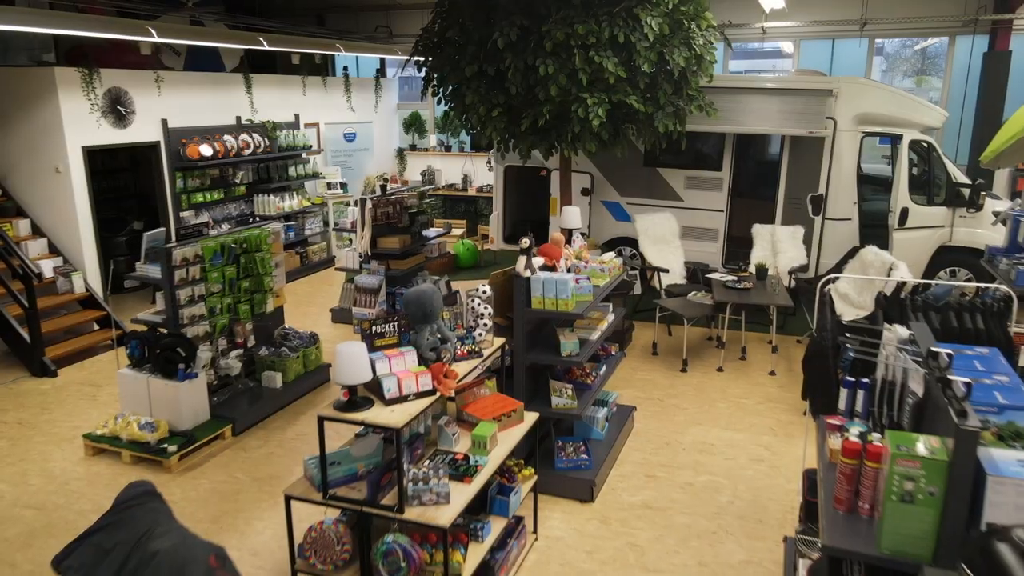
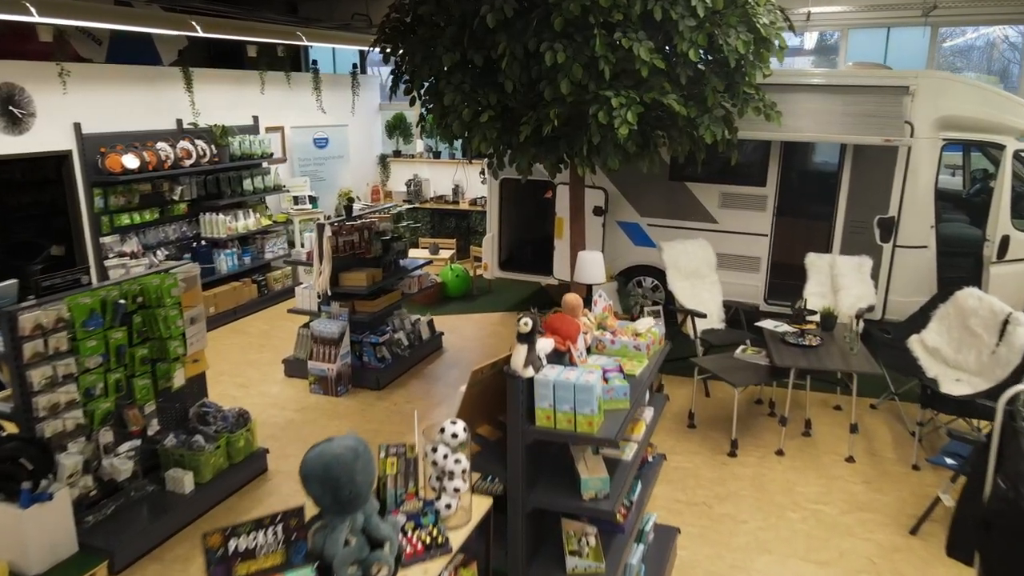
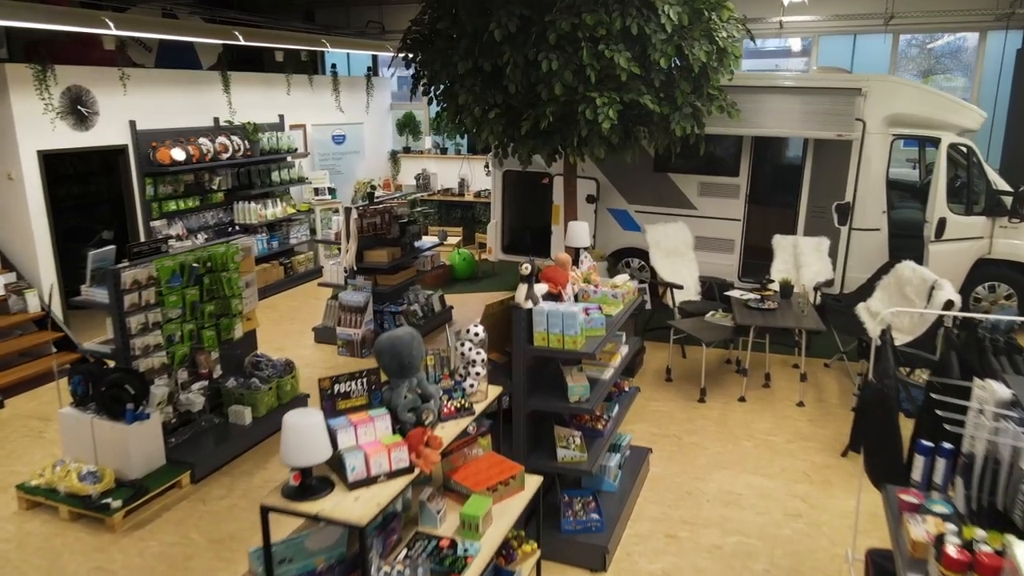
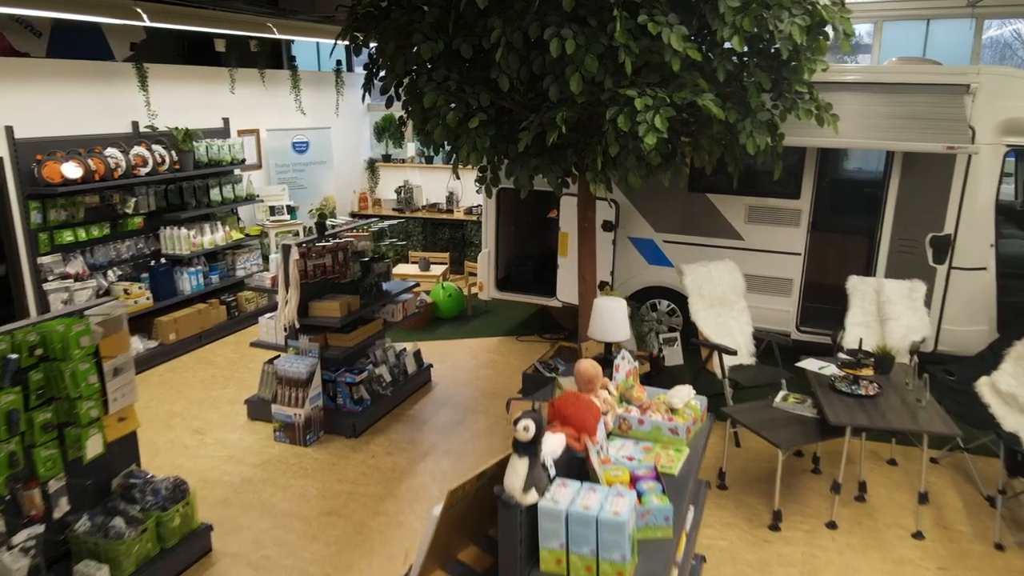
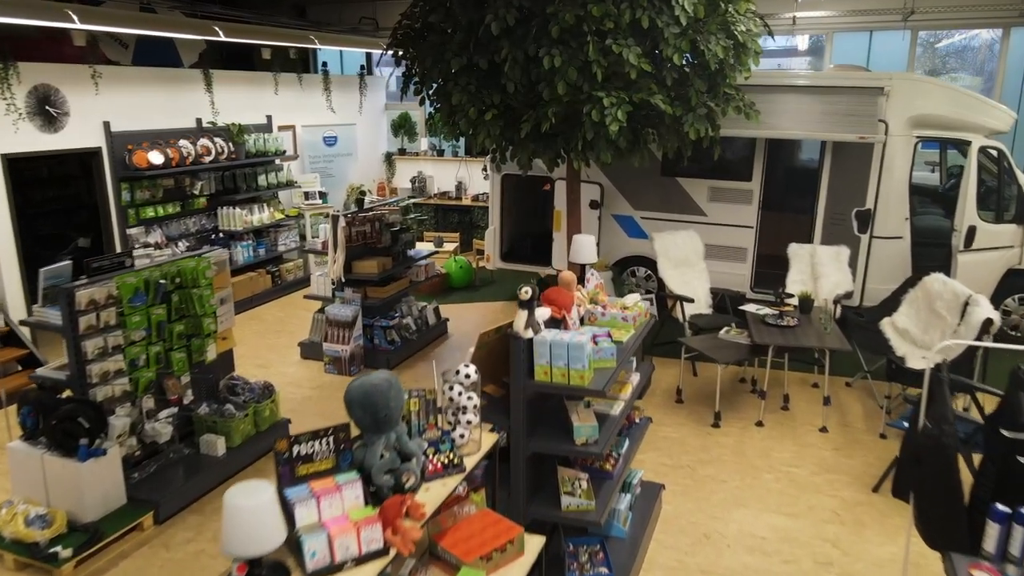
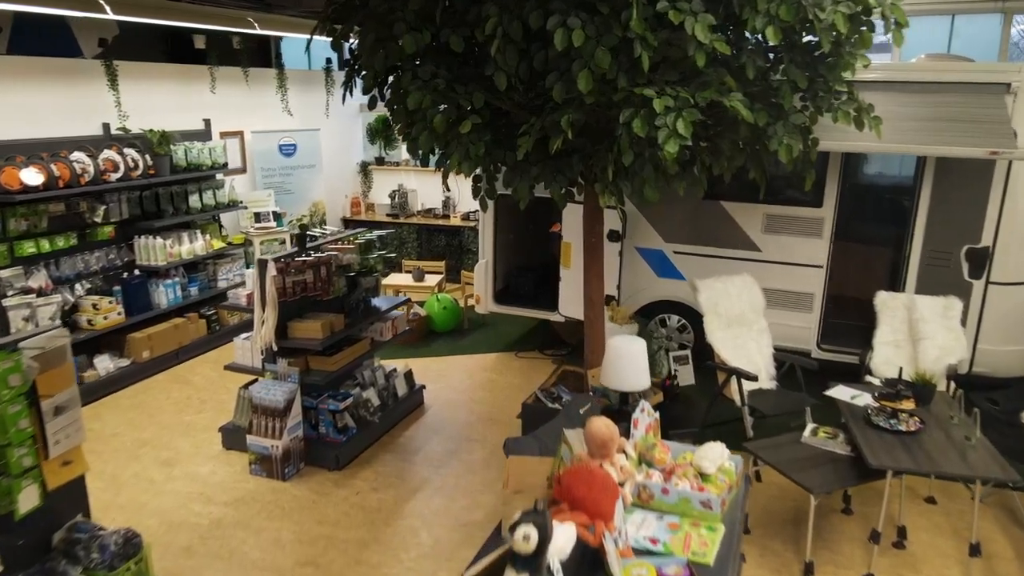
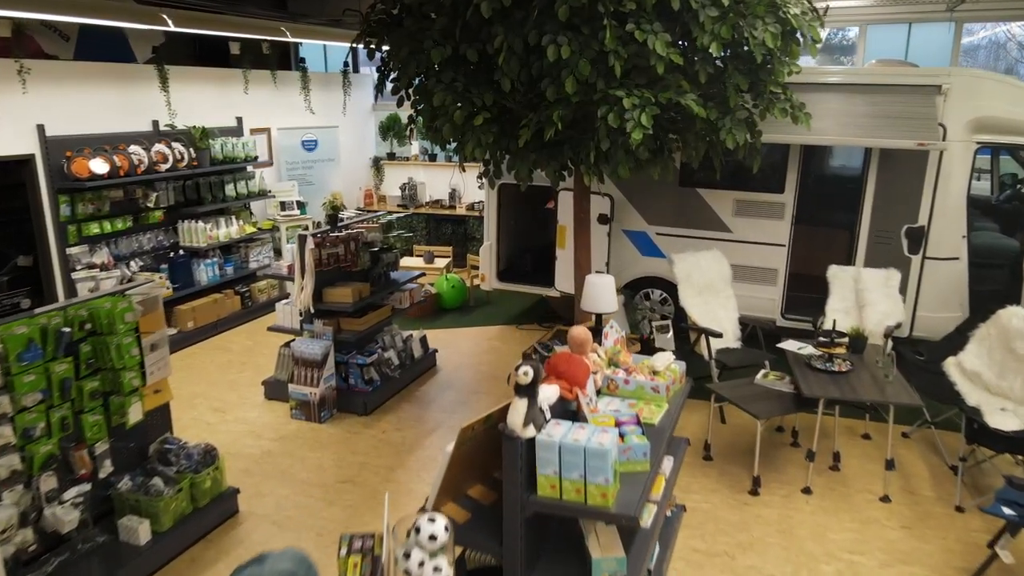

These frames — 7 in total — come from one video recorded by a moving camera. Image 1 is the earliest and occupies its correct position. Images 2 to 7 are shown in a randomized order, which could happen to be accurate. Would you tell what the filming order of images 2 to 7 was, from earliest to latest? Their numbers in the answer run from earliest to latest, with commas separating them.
3, 5, 2, 7, 4, 6
